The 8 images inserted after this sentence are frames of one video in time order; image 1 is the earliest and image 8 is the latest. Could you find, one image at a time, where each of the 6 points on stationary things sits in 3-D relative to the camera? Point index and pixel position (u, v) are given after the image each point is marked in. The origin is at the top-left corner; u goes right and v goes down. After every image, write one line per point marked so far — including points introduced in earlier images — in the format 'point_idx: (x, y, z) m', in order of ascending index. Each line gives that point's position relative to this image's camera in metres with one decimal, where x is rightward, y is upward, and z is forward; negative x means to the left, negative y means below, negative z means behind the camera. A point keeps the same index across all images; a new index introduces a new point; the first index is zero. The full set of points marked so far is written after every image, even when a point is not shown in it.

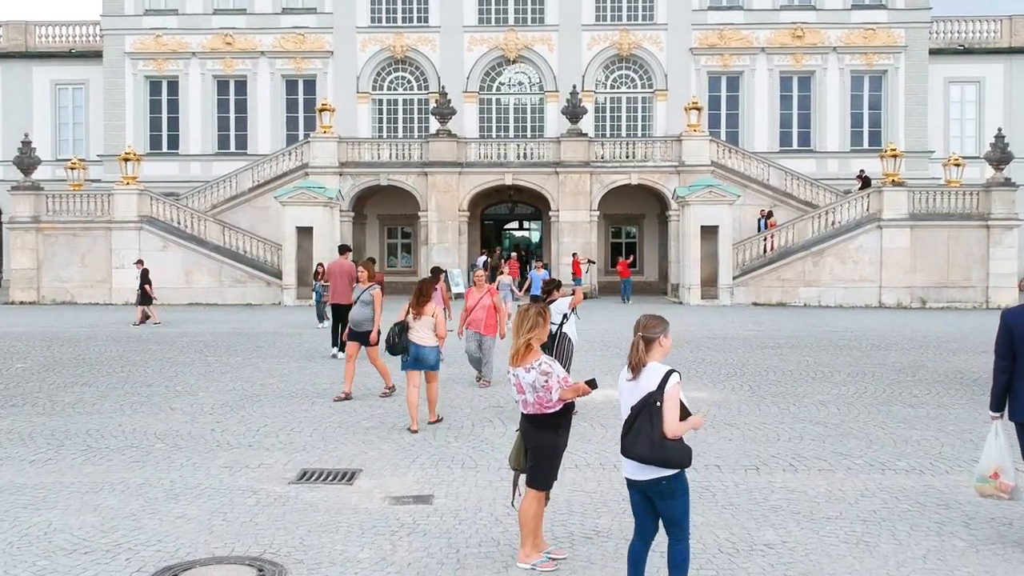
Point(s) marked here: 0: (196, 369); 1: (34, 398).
0: (-4.1, -1.0, +12.5) m
1: (-5.0, -1.2, +10.2) m
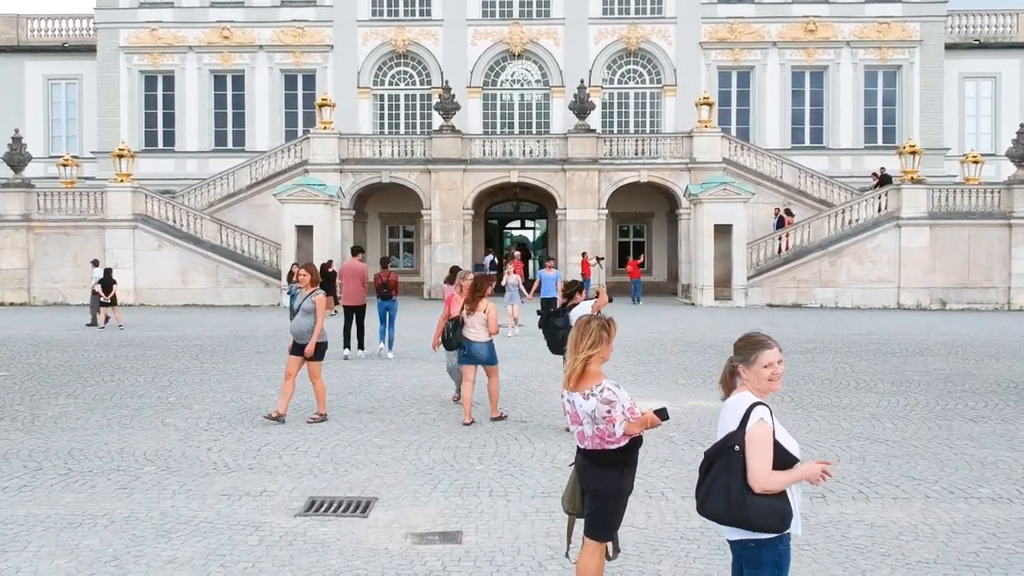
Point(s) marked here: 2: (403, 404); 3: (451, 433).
0: (-3.9, -1.1, +11.6) m
1: (-4.8, -1.2, +9.3) m
2: (-1.0, -1.2, +9.9) m
3: (-0.5, -1.3, +8.4) m
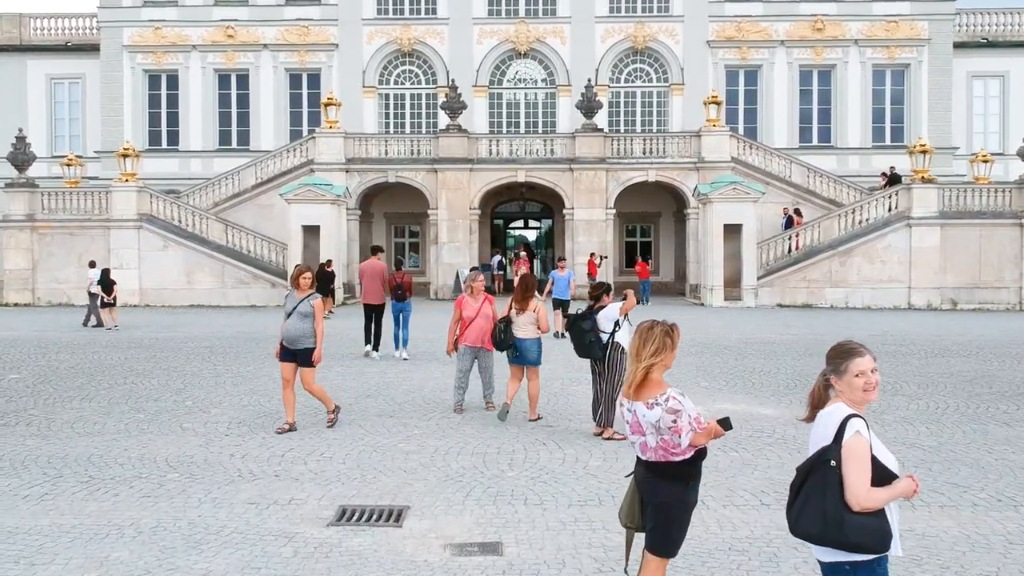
0: (-3.6, -1.1, +11.4) m
1: (-4.6, -1.2, +9.1) m
2: (-0.8, -1.2, +9.7) m
3: (-0.3, -1.3, +8.3) m
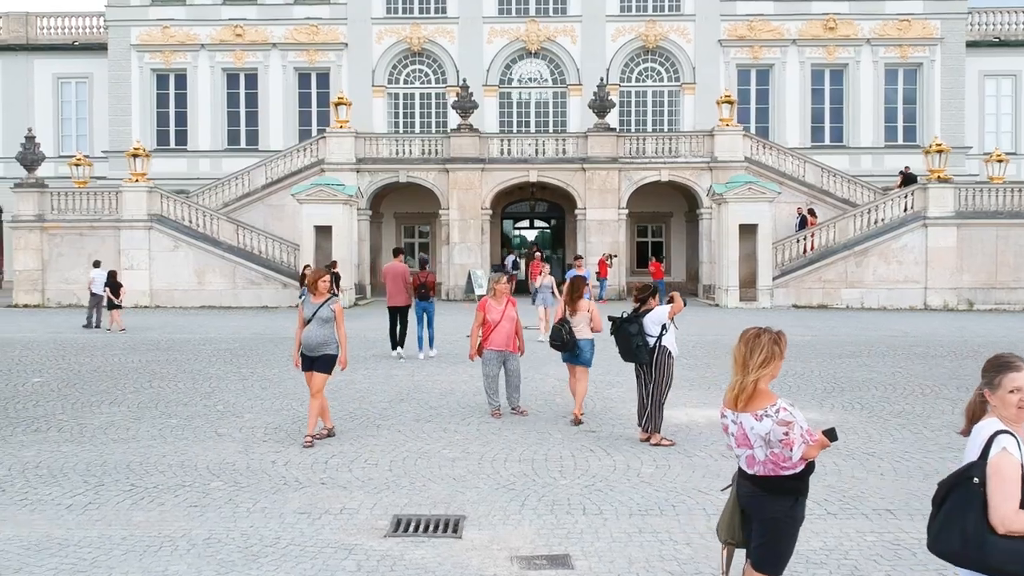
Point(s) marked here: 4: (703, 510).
0: (-3.3, -1.1, +11.3) m
1: (-4.2, -1.2, +8.9) m
2: (-0.4, -1.2, +9.5) m
3: (+0.1, -1.3, +8.1) m
4: (+1.2, -1.4, +6.3) m
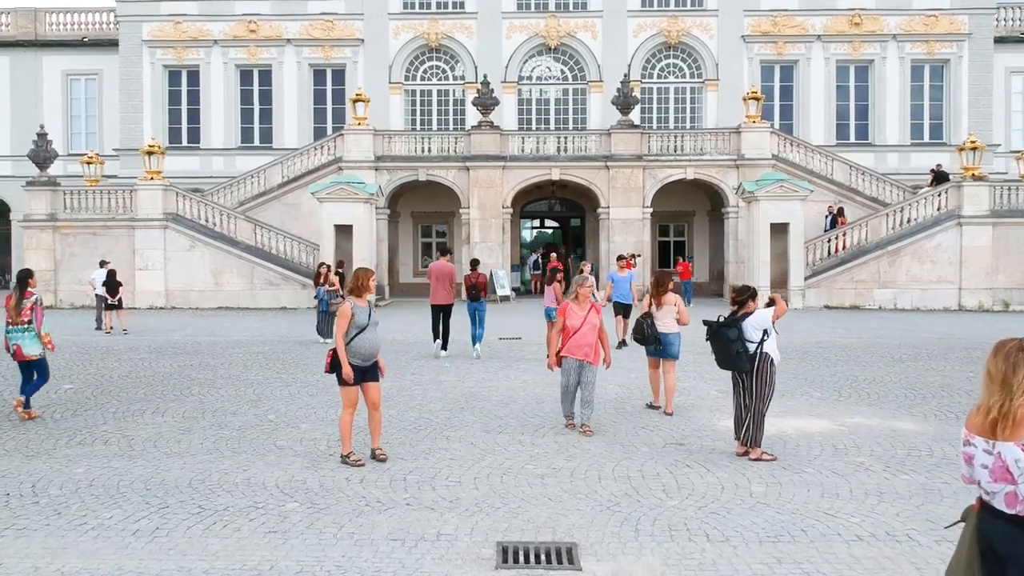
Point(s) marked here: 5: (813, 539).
0: (-2.6, -1.1, +10.6) m
1: (-3.5, -1.2, +8.3) m
2: (+0.2, -1.2, +8.9) m
3: (+0.8, -1.3, +7.5) m
4: (+1.9, -1.4, +5.7) m
5: (+1.7, -1.5, +5.6) m
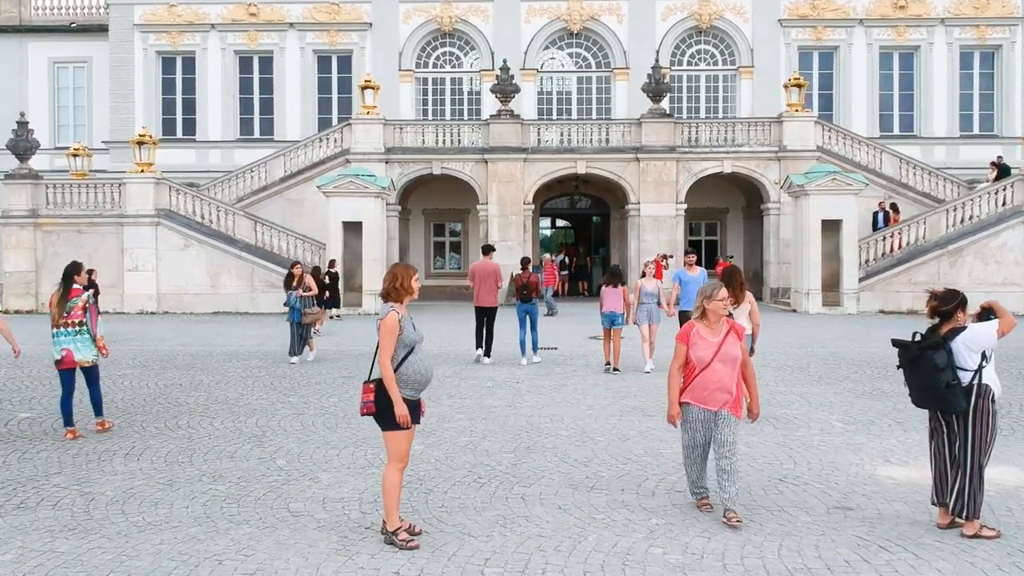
0: (-2.0, -1.2, +8.5) m
1: (-2.9, -1.3, +6.1) m
2: (+0.8, -1.2, +6.8) m
3: (+1.4, -1.3, +5.3) m
4: (+2.5, -1.5, +3.5) m
5: (+2.4, -1.5, +3.4) m
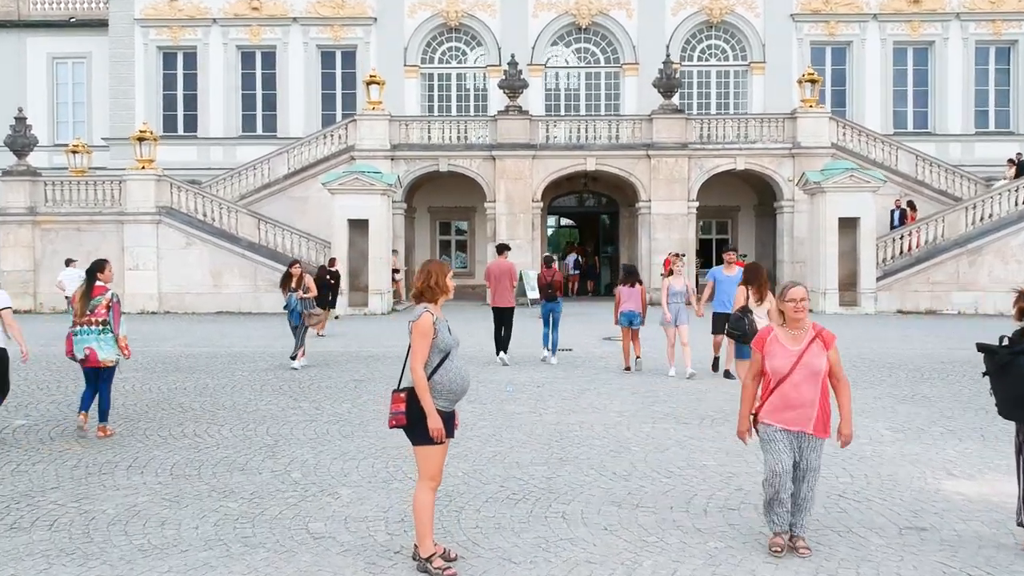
0: (-1.8, -1.1, +8.0) m
1: (-2.7, -1.3, +5.6) m
2: (+1.1, -1.2, +6.2) m
3: (+1.6, -1.3, +4.8) m
4: (+2.7, -1.5, +3.0) m
5: (+2.6, -1.5, +2.9) m
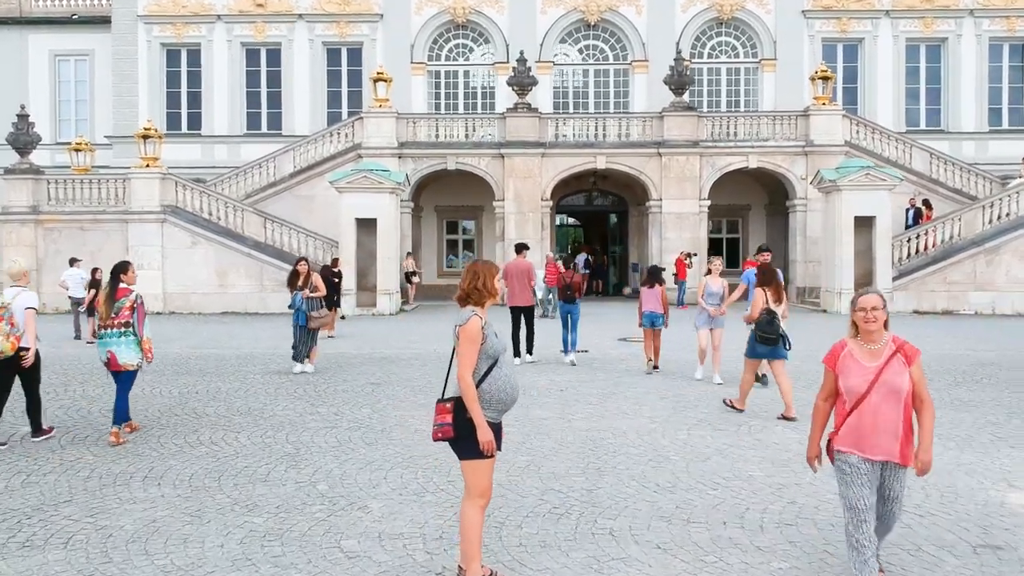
0: (-1.5, -1.2, +7.6) m
1: (-2.4, -1.3, +5.3) m
2: (+1.3, -1.2, +5.9) m
3: (+1.8, -1.3, +4.4) m
4: (+3.0, -1.5, +2.6) m
5: (+2.8, -1.5, +2.6) m
